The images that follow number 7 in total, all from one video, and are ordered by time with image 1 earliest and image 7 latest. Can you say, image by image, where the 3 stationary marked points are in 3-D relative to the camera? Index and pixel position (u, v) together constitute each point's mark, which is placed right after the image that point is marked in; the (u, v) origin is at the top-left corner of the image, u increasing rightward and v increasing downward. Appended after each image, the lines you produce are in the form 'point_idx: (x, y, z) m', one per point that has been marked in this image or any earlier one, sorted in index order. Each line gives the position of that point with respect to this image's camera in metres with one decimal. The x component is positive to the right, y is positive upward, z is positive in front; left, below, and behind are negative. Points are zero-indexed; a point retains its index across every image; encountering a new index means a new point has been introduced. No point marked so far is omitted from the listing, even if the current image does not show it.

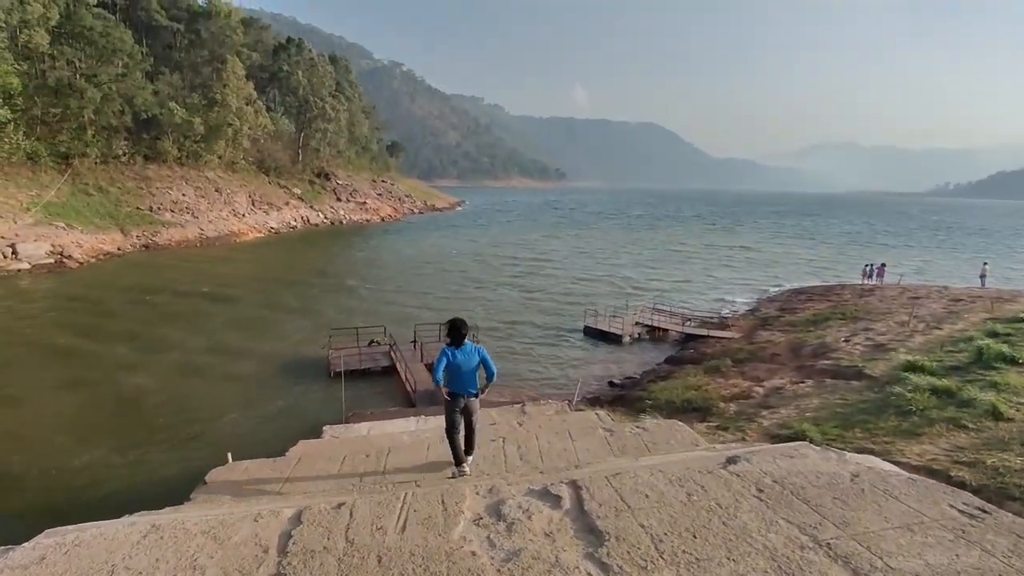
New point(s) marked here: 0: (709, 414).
0: (+3.6, -2.3, +11.0) m
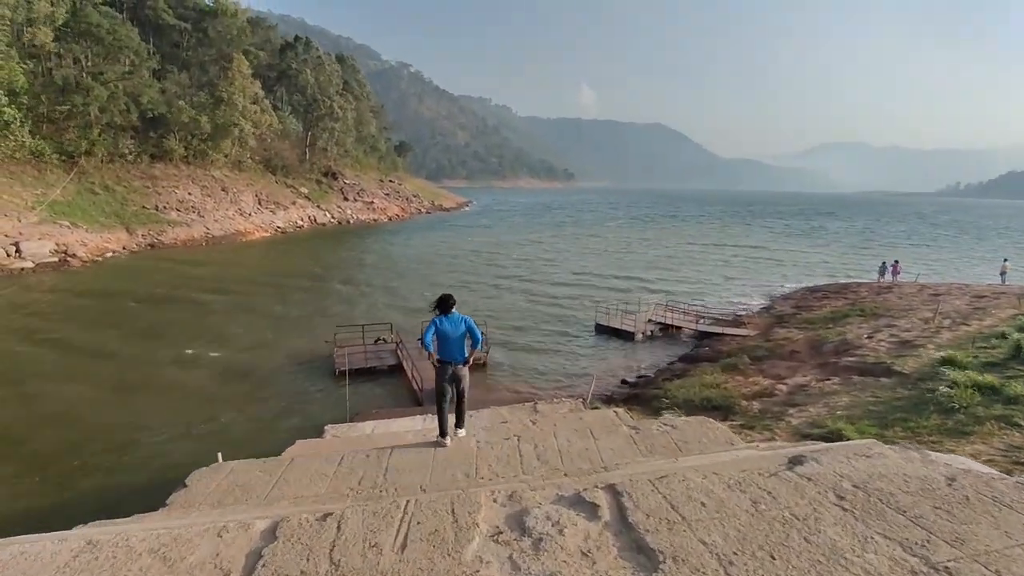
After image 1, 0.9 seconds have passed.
0: (+3.8, -2.1, +10.5) m
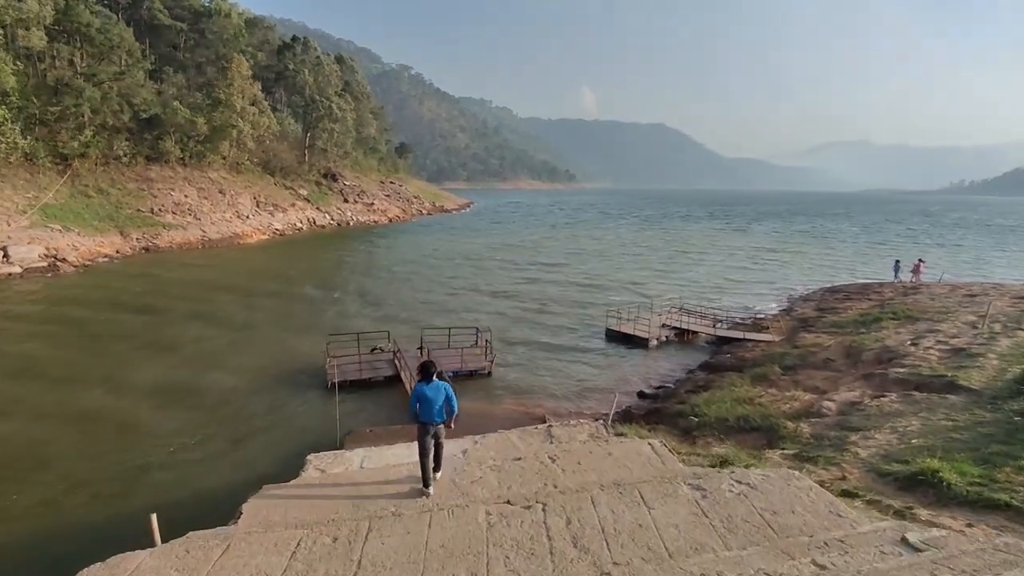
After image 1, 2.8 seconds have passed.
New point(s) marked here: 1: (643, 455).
0: (+3.9, -2.2, +9.1) m
1: (+1.4, -1.8, +6.6) m
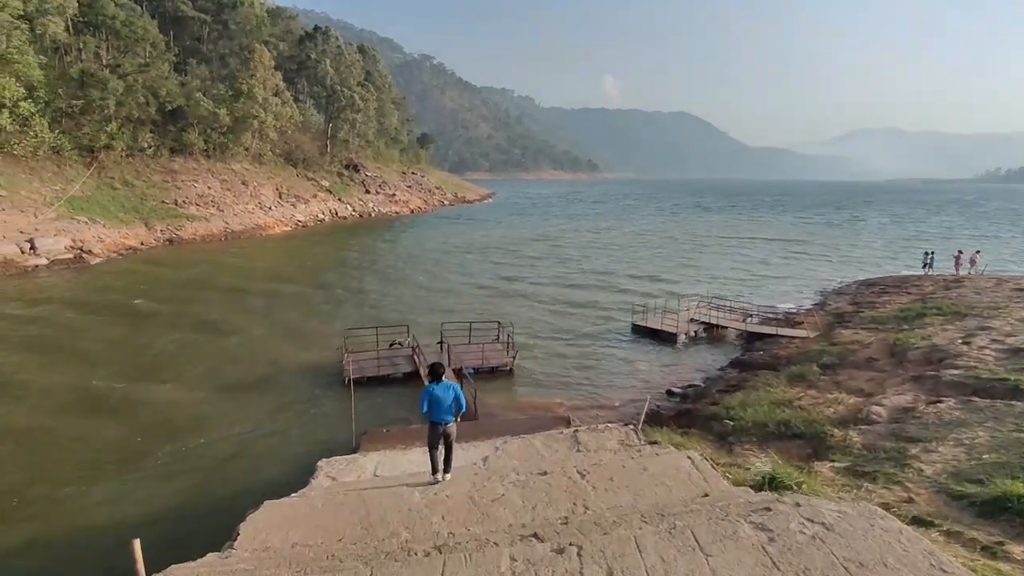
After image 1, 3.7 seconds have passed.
0: (+4.2, -2.2, +8.3) m
1: (+1.7, -1.8, +6.0) m
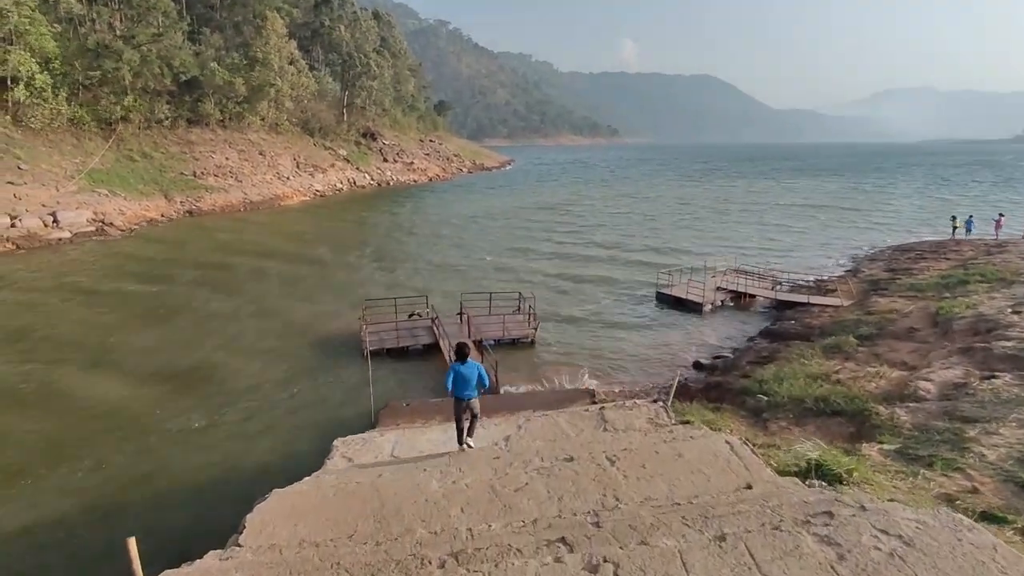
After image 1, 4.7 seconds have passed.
0: (+4.5, -1.7, +7.8) m
1: (+1.9, -1.5, +5.5) m
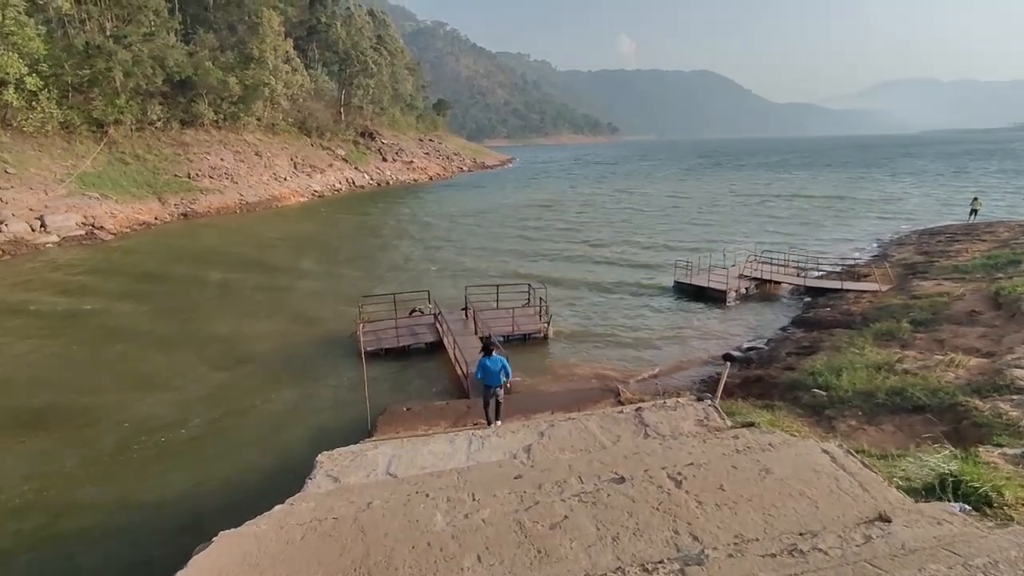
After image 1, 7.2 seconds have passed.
0: (+4.8, -1.4, +6.4) m
1: (+2.1, -1.3, +4.1) m
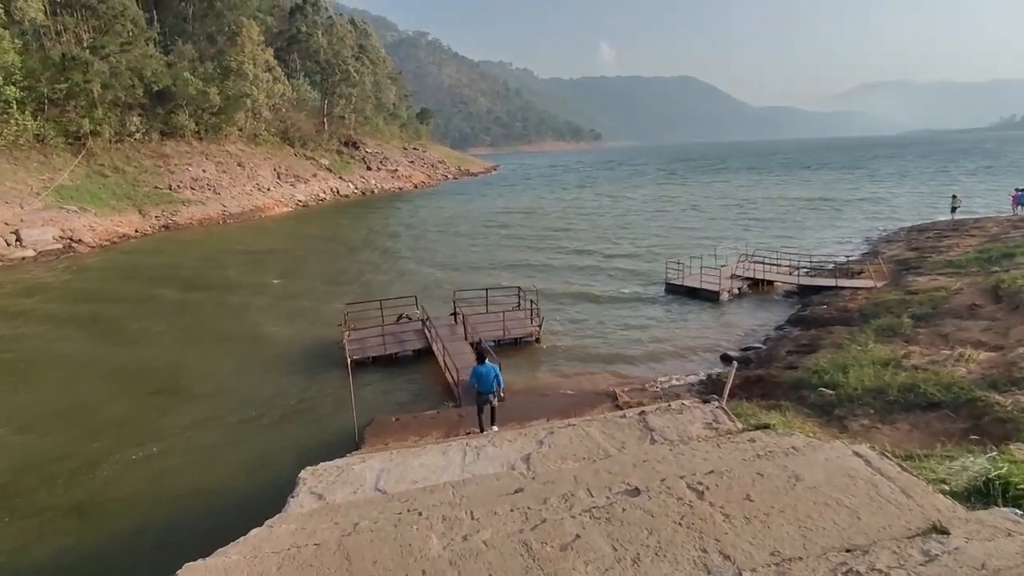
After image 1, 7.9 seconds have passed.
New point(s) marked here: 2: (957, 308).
0: (+4.7, -1.3, +6.0) m
1: (+2.1, -1.2, +3.7) m
2: (+8.5, -0.4, +11.6) m
